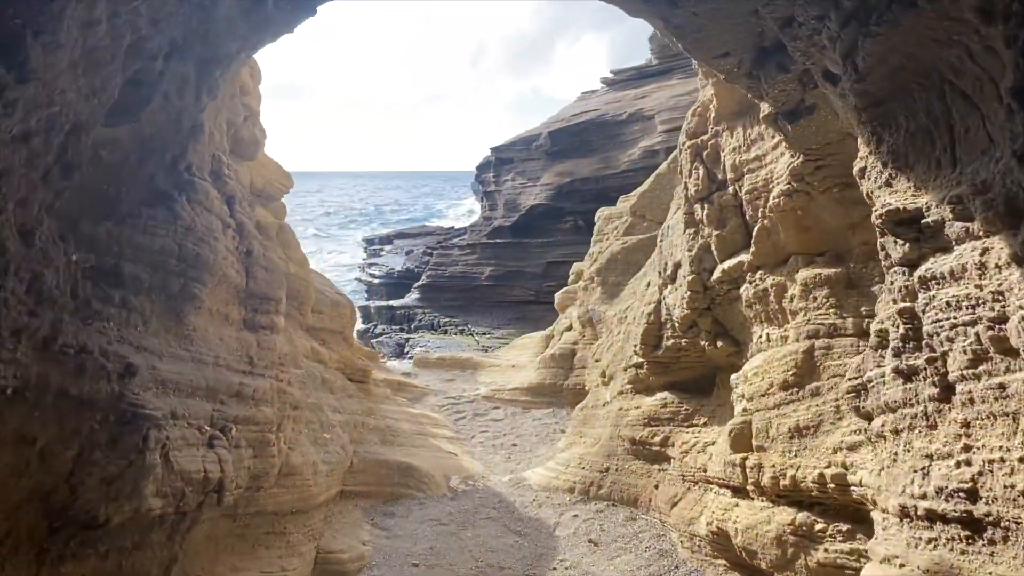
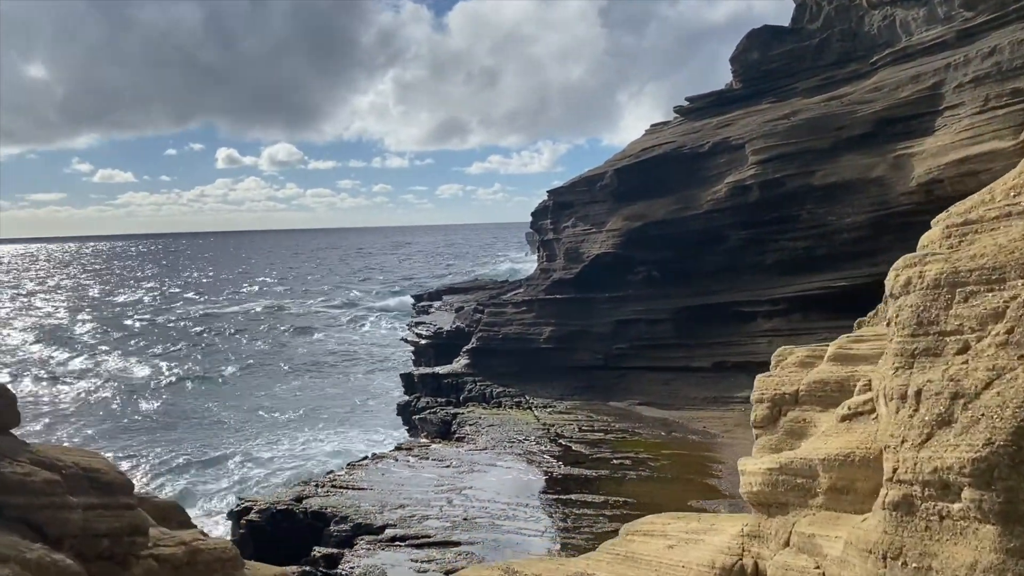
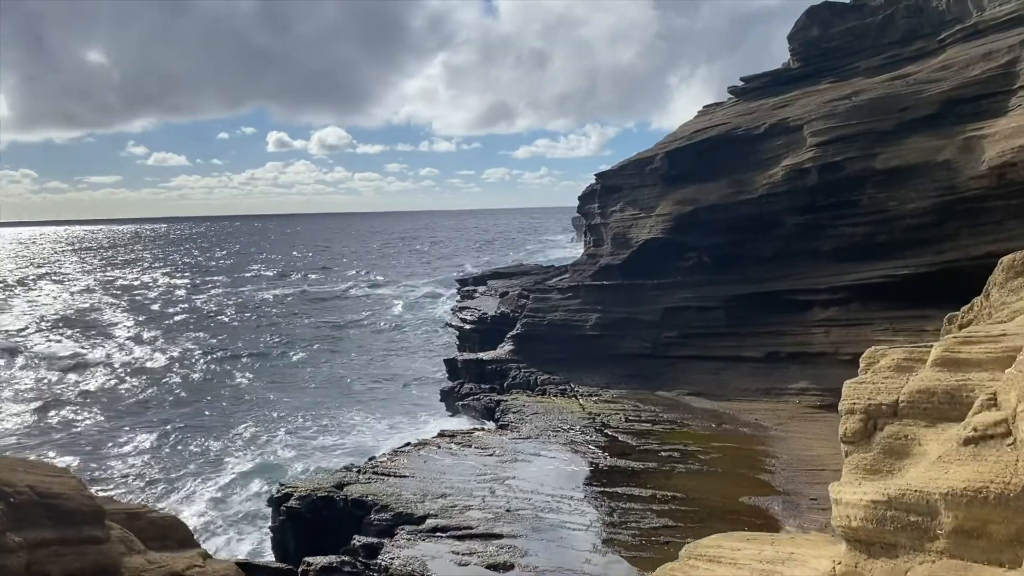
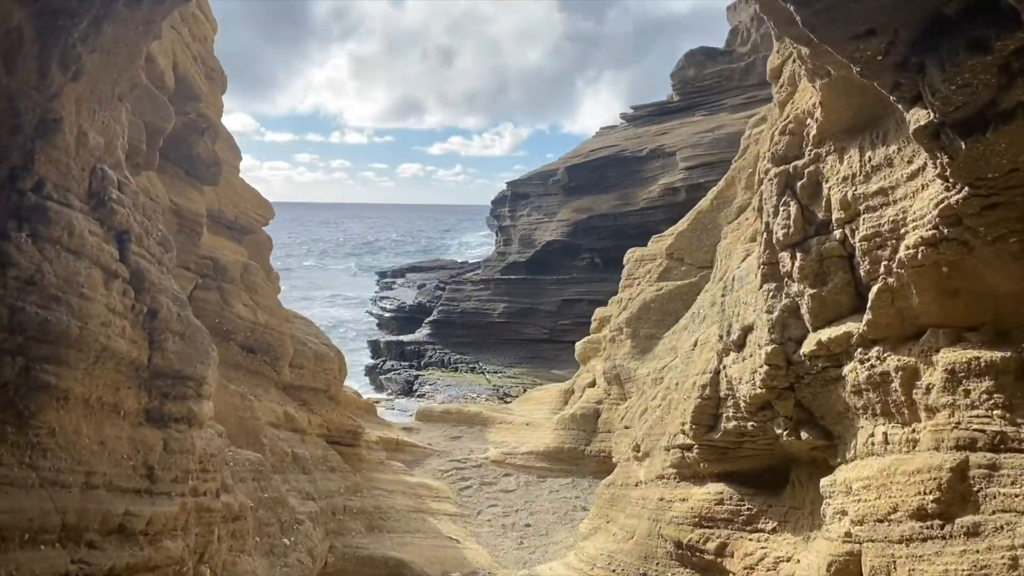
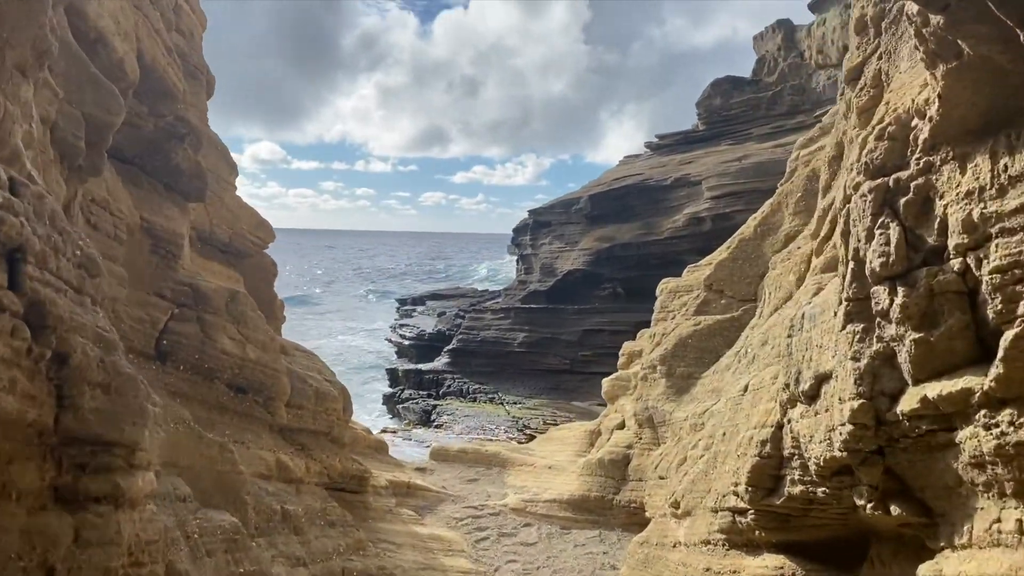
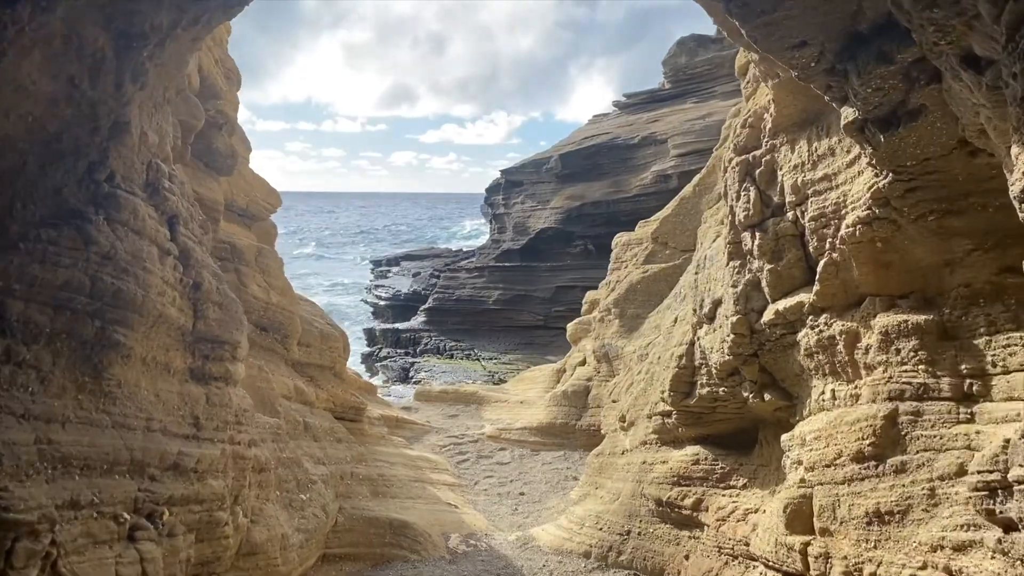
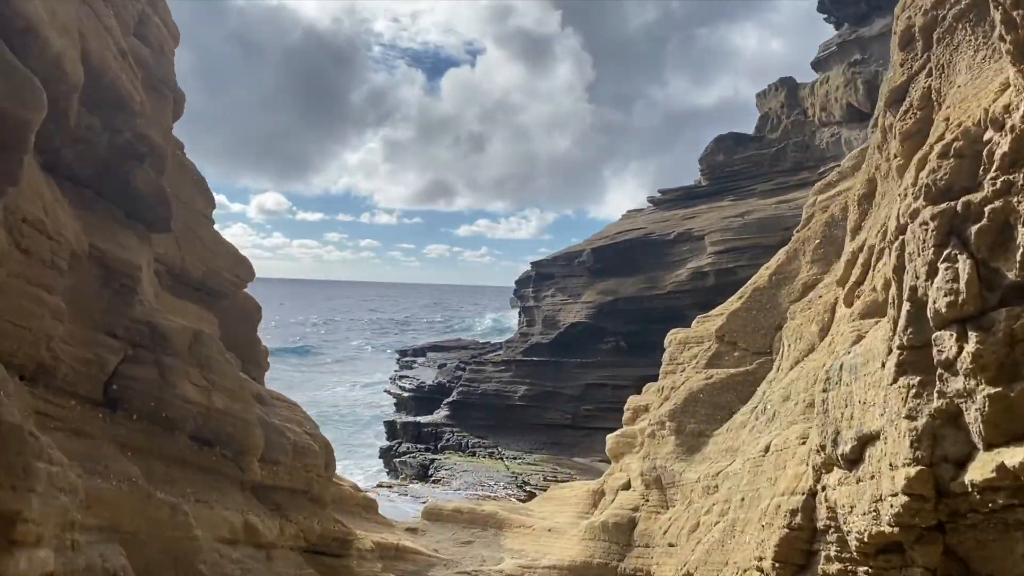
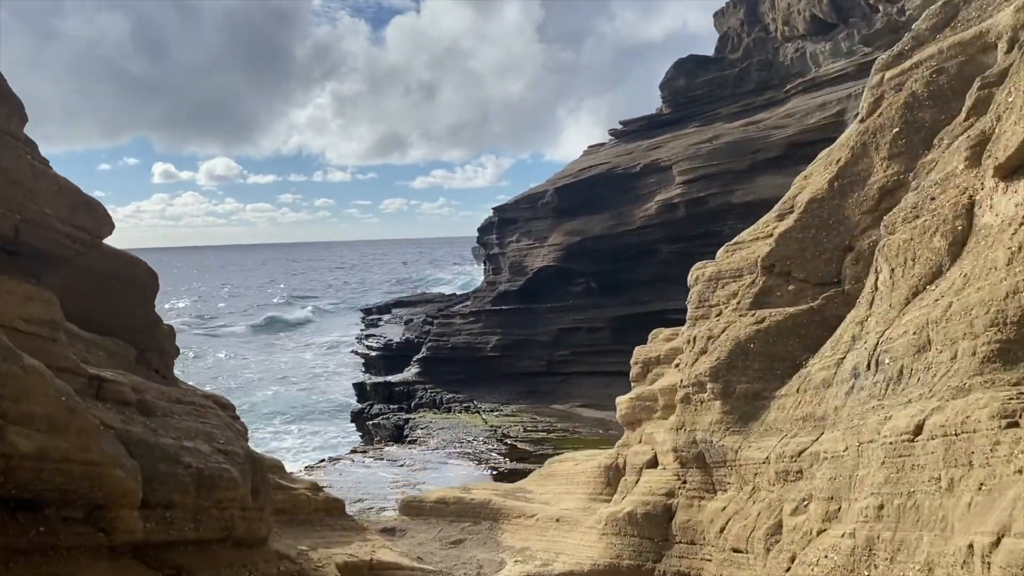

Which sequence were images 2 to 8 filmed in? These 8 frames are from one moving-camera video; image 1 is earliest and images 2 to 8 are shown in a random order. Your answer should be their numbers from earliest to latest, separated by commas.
6, 4, 5, 7, 8, 2, 3
